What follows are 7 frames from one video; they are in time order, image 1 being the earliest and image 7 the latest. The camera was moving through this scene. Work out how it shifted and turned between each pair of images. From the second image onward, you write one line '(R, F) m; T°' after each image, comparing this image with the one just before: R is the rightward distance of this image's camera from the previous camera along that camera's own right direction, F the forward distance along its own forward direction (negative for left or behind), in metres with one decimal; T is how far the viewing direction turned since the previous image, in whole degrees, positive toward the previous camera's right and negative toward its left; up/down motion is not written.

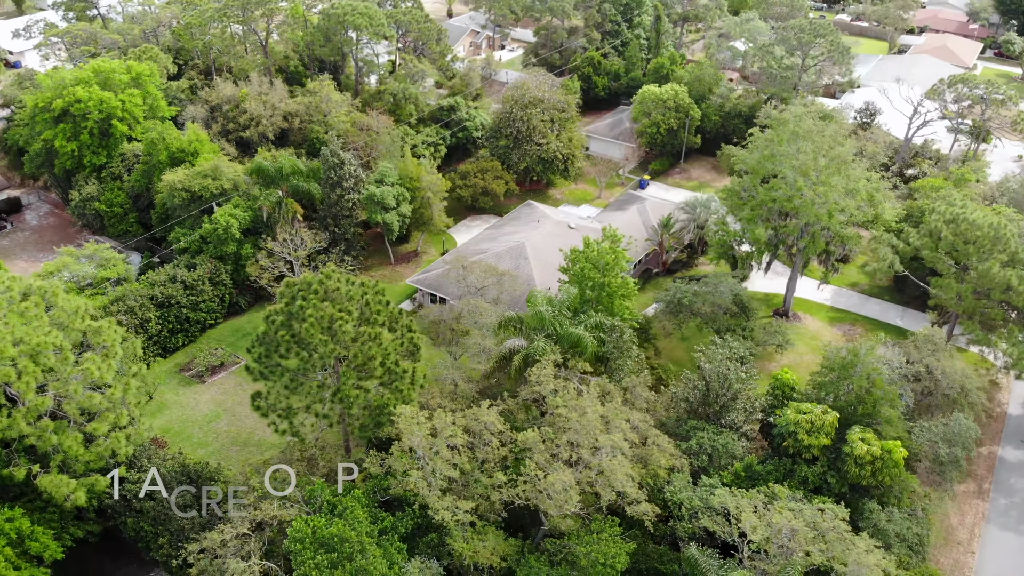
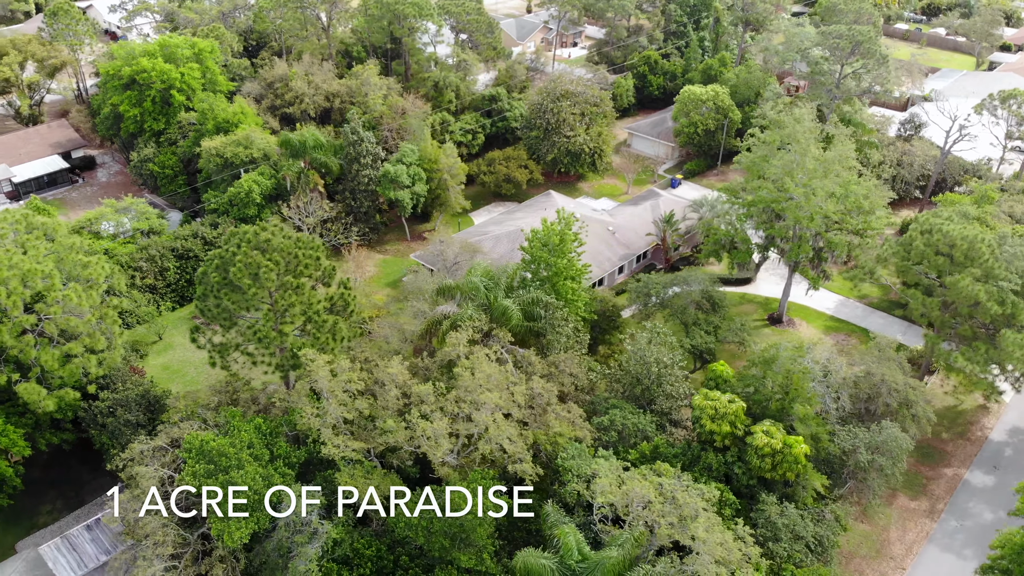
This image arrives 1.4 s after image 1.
(+5.9, -1.1) m; -8°
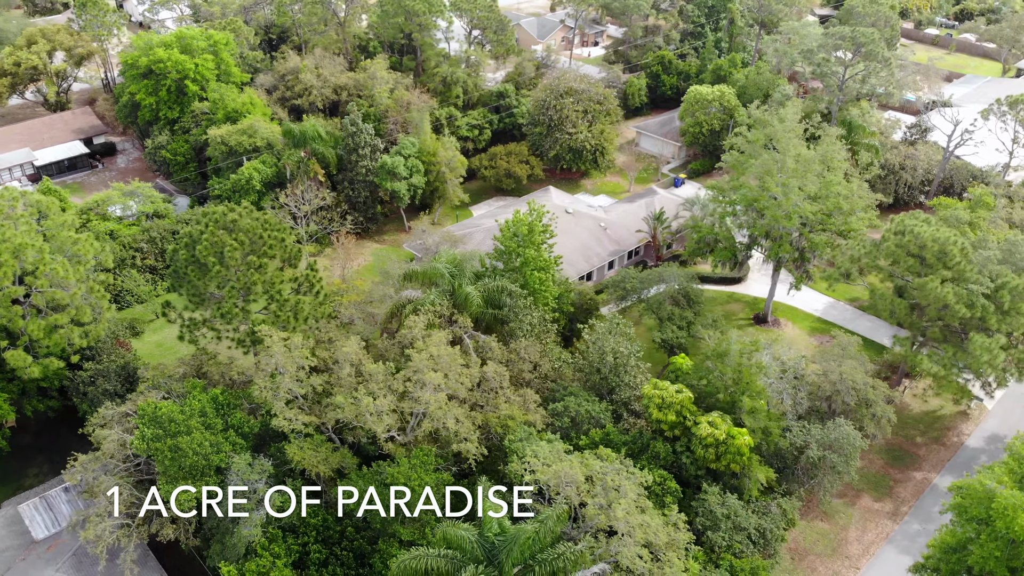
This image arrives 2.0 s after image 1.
(+2.7, -0.6) m; -3°
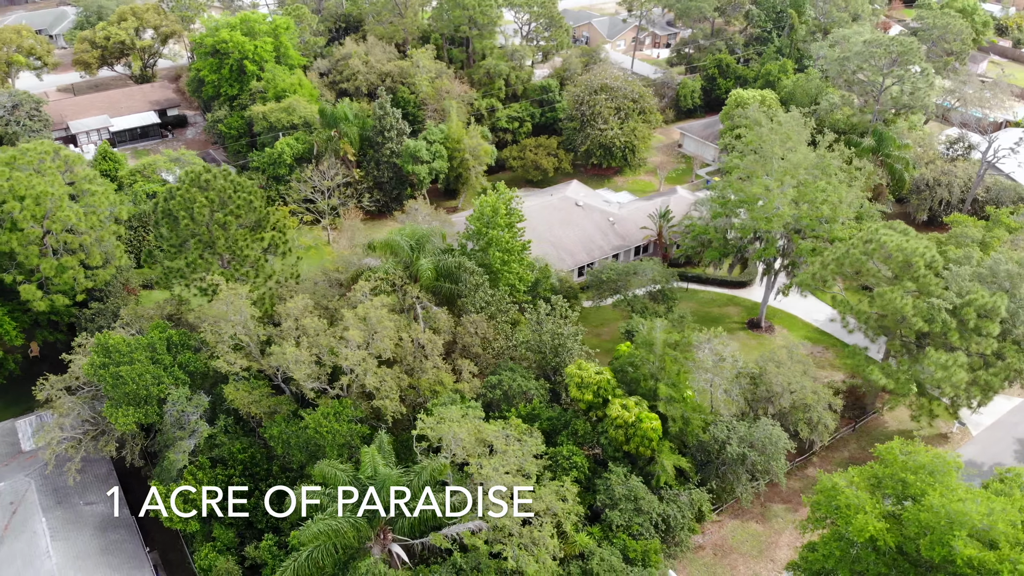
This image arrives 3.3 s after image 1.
(+5.7, -0.9) m; -8°
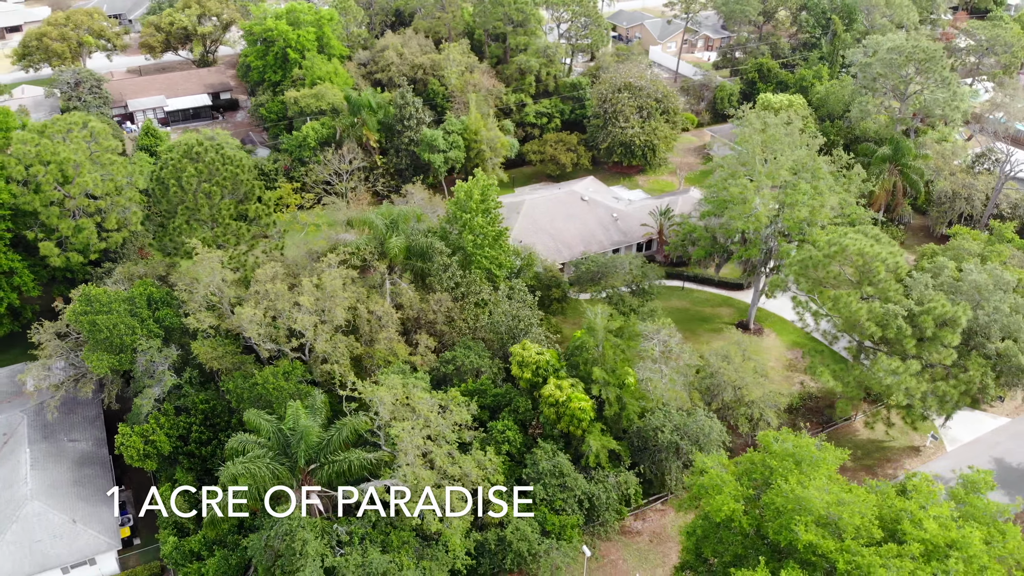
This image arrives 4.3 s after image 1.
(+4.5, -1.0) m; -6°
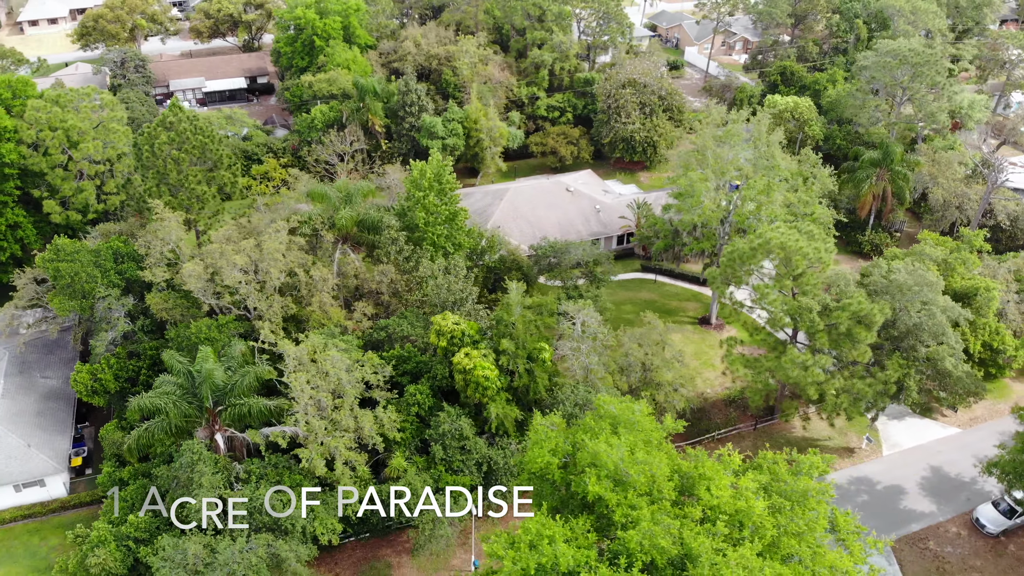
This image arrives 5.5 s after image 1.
(+5.7, -1.1) m; -6°
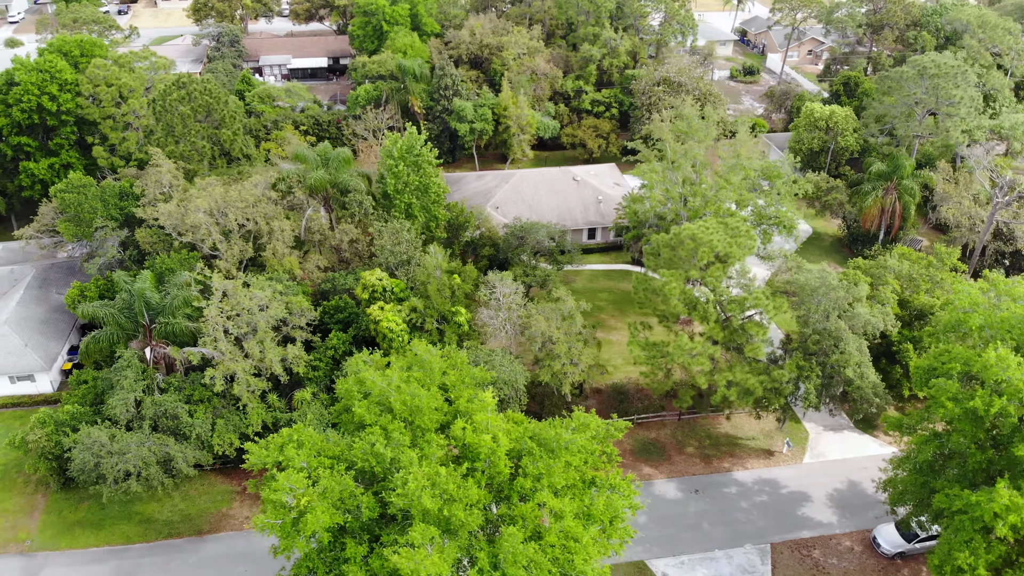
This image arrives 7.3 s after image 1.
(+8.5, -1.2) m; -10°
